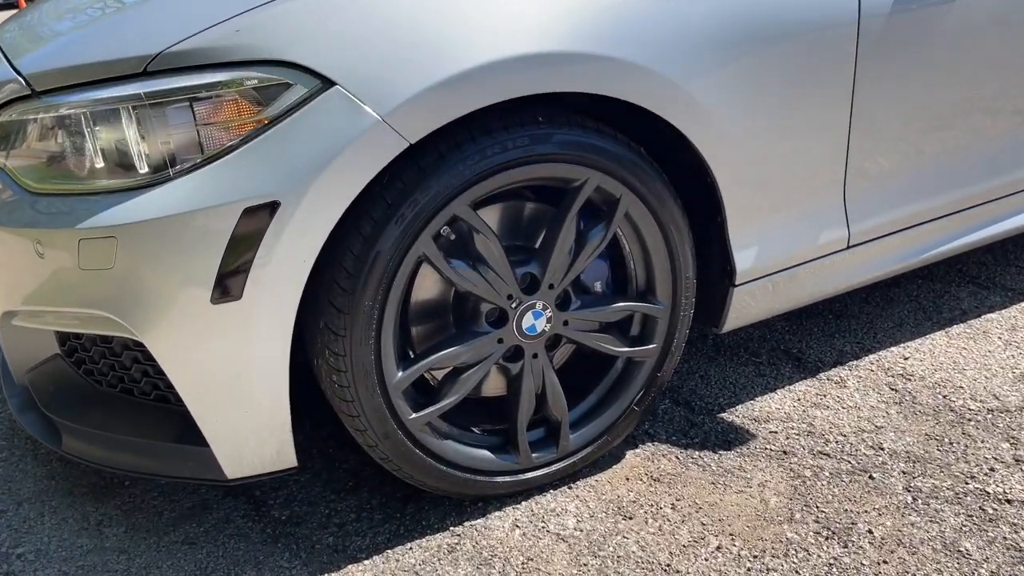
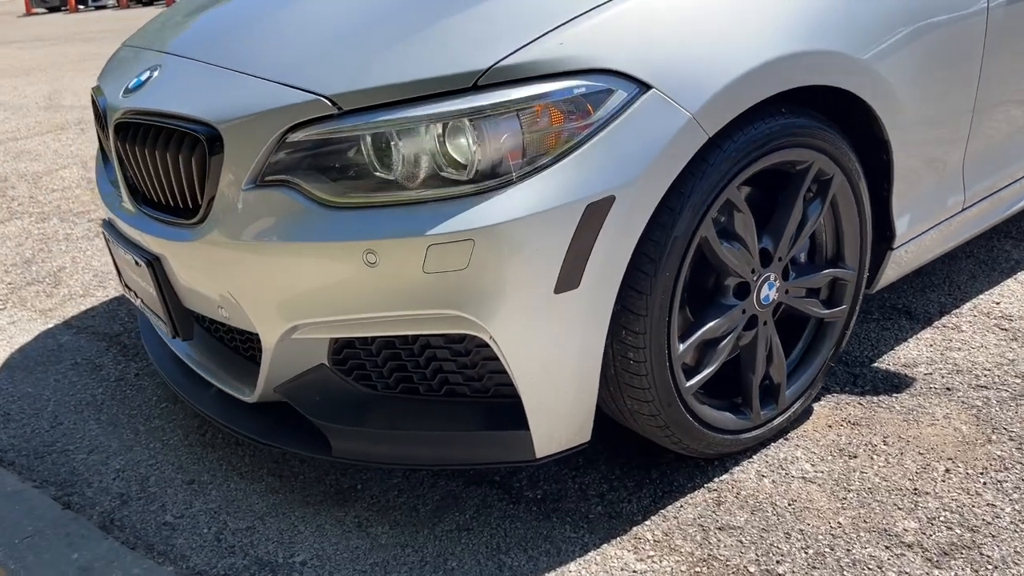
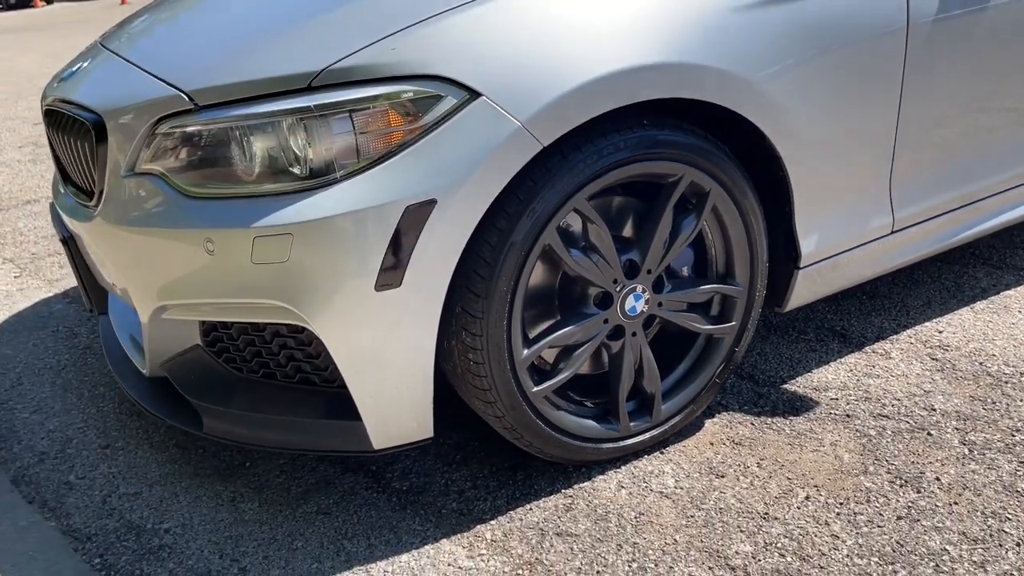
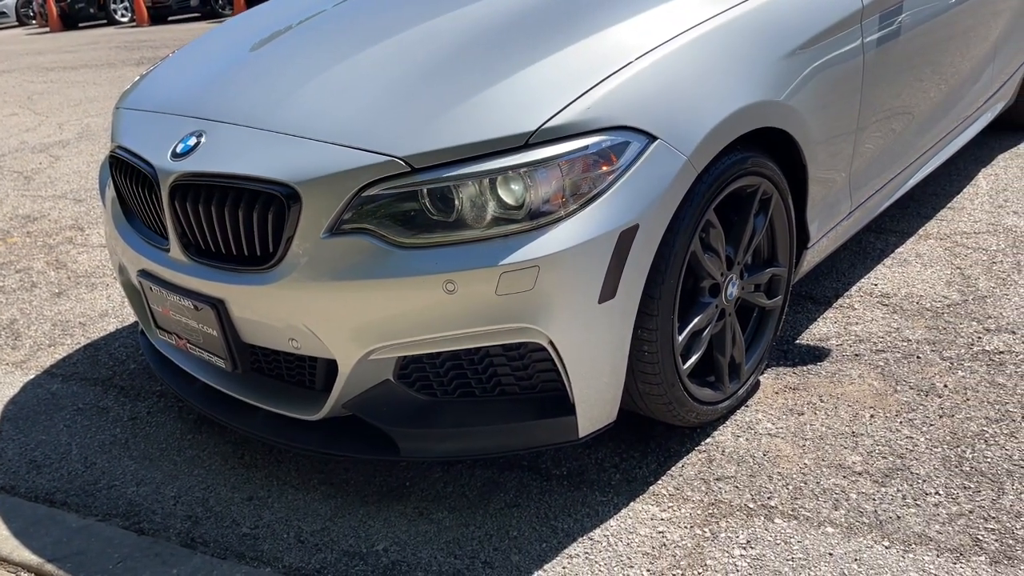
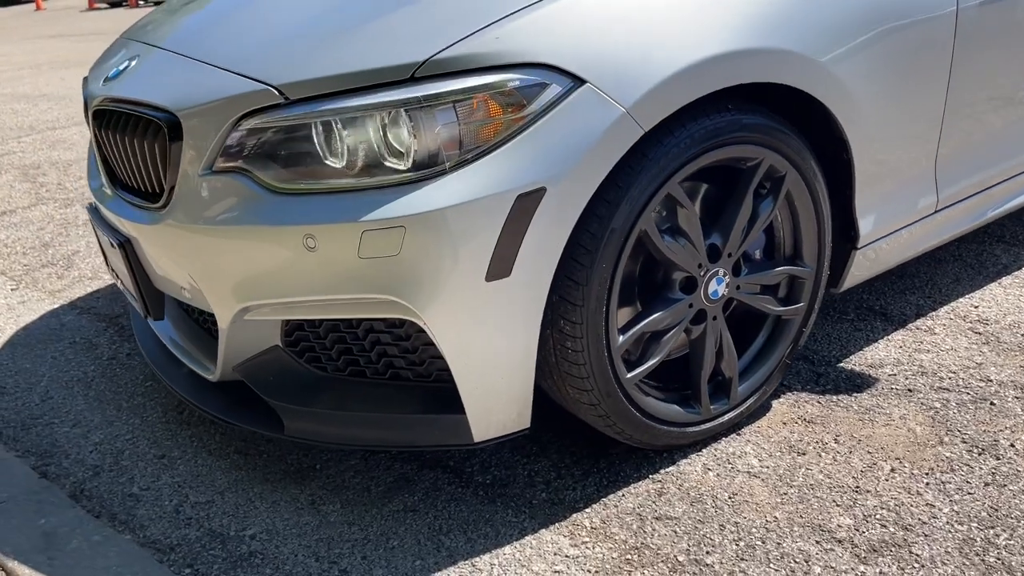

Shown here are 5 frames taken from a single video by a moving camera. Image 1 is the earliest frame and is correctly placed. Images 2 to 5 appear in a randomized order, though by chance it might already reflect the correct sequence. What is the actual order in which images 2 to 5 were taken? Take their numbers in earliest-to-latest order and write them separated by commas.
3, 5, 2, 4
